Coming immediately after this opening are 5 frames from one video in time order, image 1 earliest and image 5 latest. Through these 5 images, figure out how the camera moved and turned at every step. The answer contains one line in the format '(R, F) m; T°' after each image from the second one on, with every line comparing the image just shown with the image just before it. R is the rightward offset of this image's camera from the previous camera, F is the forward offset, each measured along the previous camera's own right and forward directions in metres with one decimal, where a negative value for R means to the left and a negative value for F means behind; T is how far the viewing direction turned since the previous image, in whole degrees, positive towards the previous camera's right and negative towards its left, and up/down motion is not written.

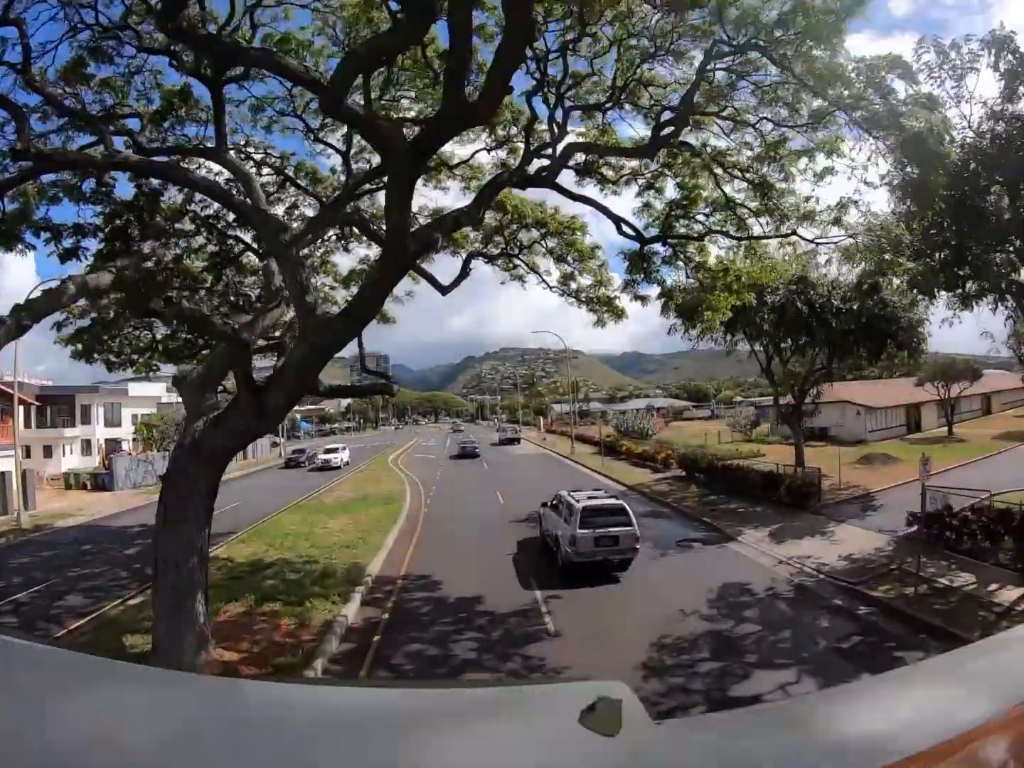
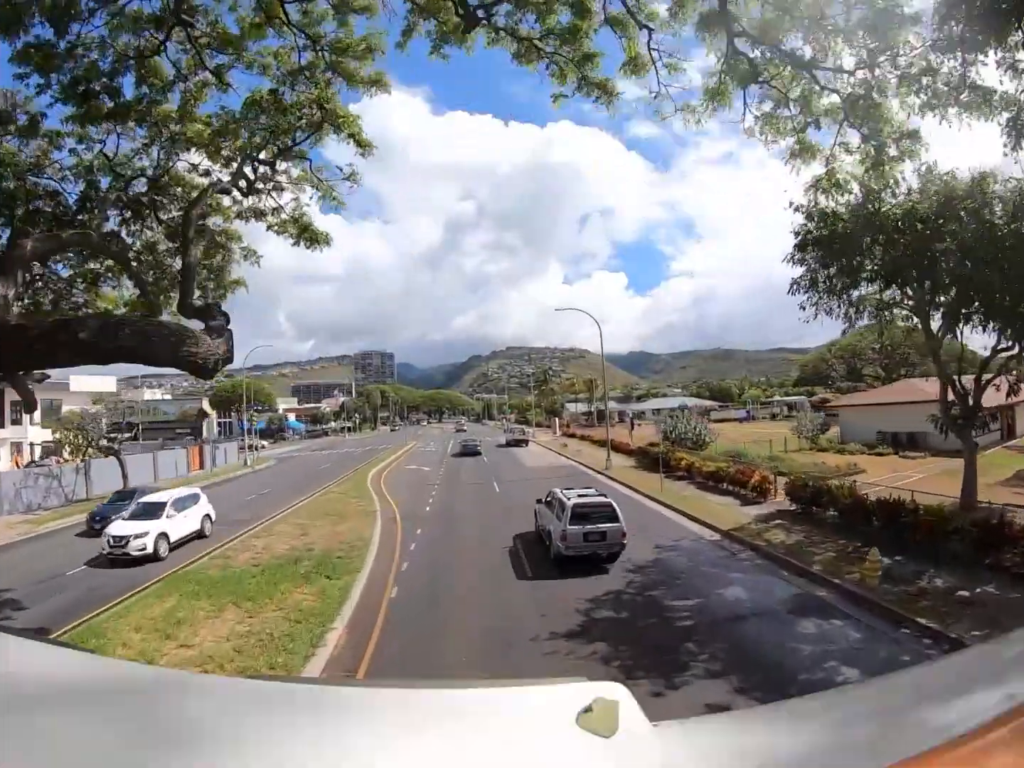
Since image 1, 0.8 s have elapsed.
(-0.3, +4.4) m; 0°
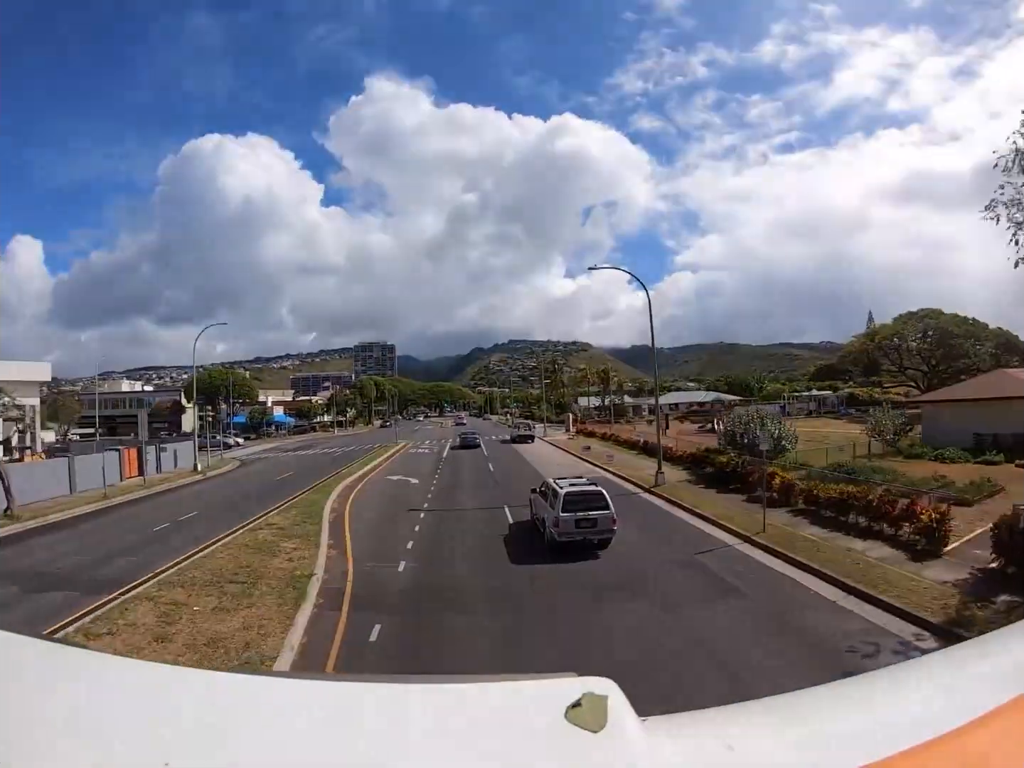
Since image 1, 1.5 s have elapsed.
(-0.2, +3.5) m; 0°
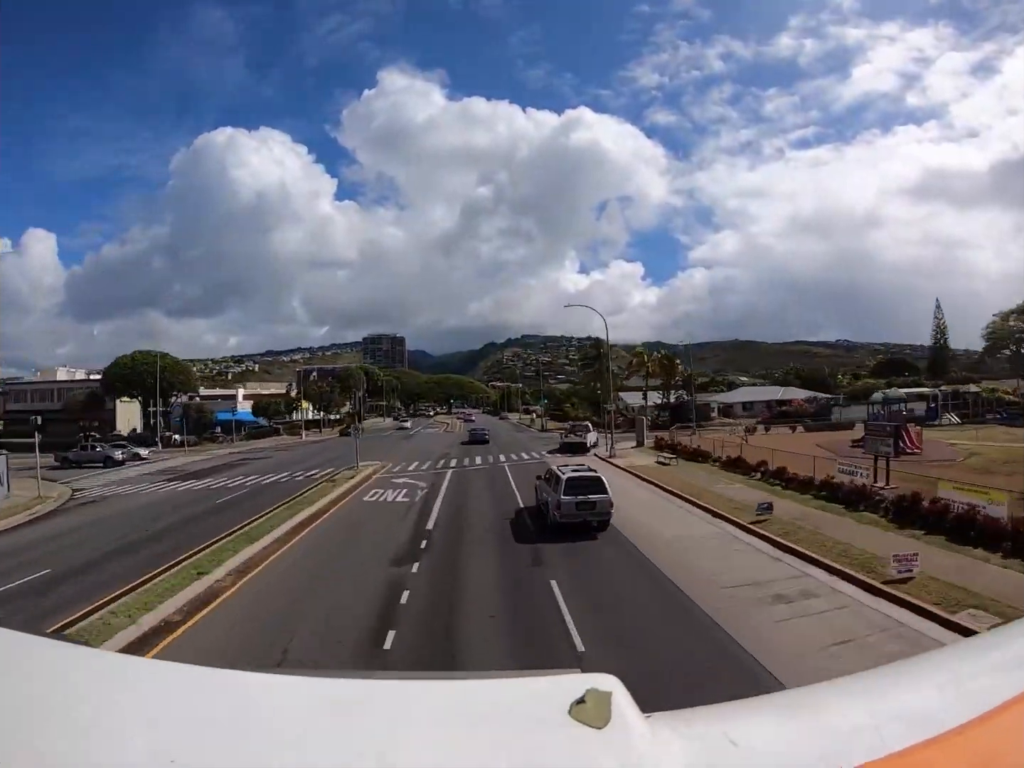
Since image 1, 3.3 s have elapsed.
(-0.6, +8.0) m; -1°
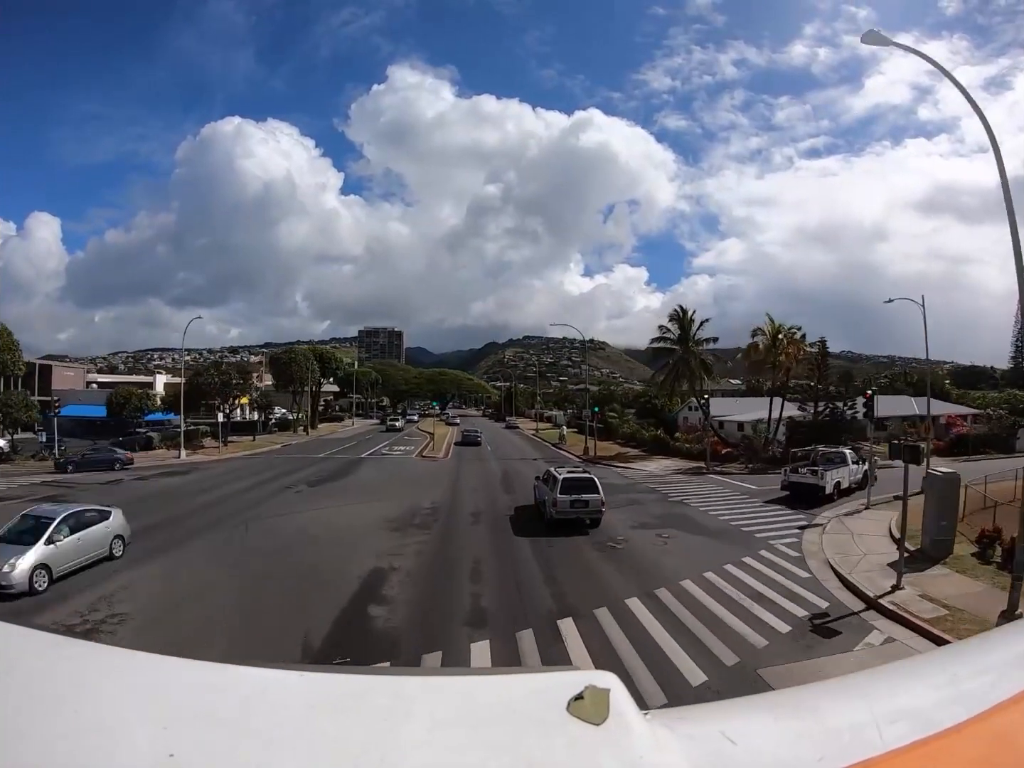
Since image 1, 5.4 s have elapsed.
(+0.1, +2.8) m; 0°
